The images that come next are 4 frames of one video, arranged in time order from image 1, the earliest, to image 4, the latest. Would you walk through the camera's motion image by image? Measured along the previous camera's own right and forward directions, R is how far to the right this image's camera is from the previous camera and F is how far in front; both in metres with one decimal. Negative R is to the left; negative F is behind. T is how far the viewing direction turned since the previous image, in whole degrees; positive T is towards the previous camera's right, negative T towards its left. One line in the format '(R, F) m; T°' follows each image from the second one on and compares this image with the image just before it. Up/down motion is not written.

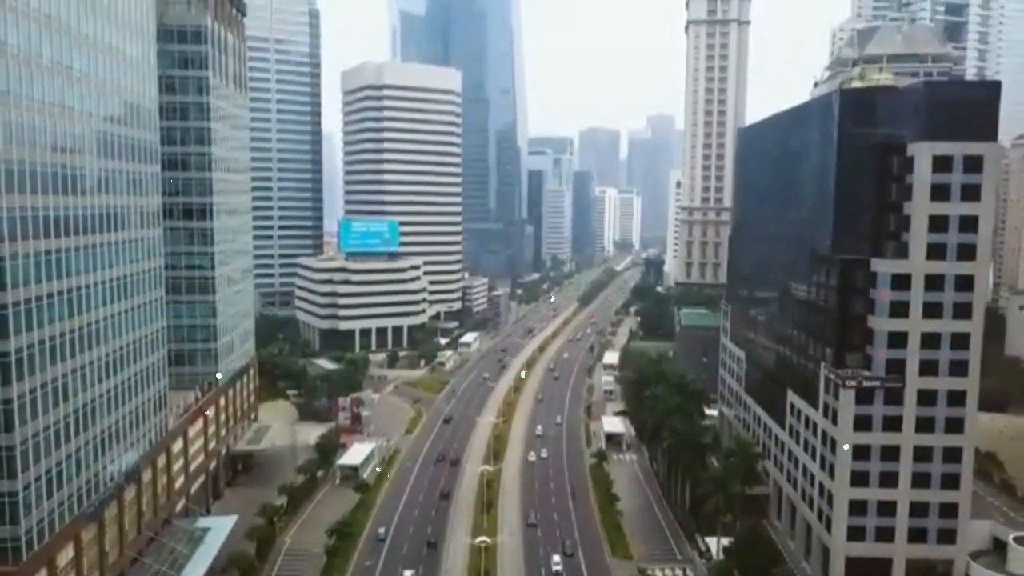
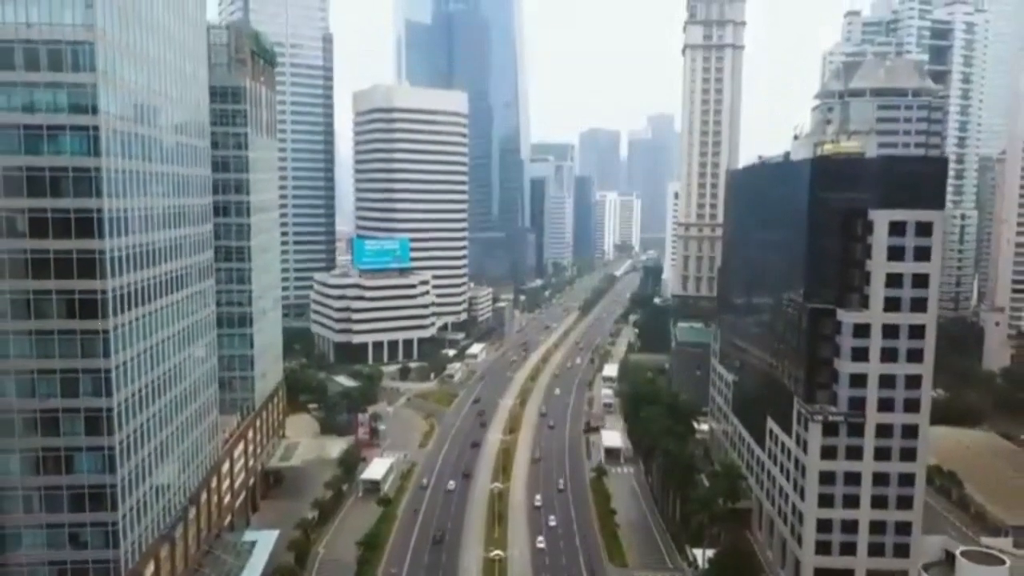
(-0.7, -7.2) m; 0°
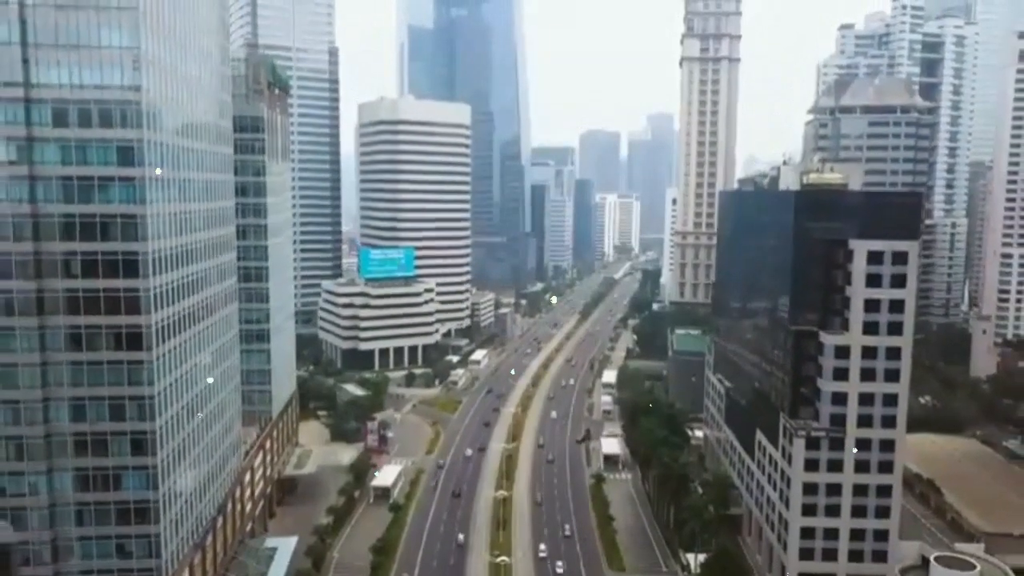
(-0.3, -4.1) m; 0°
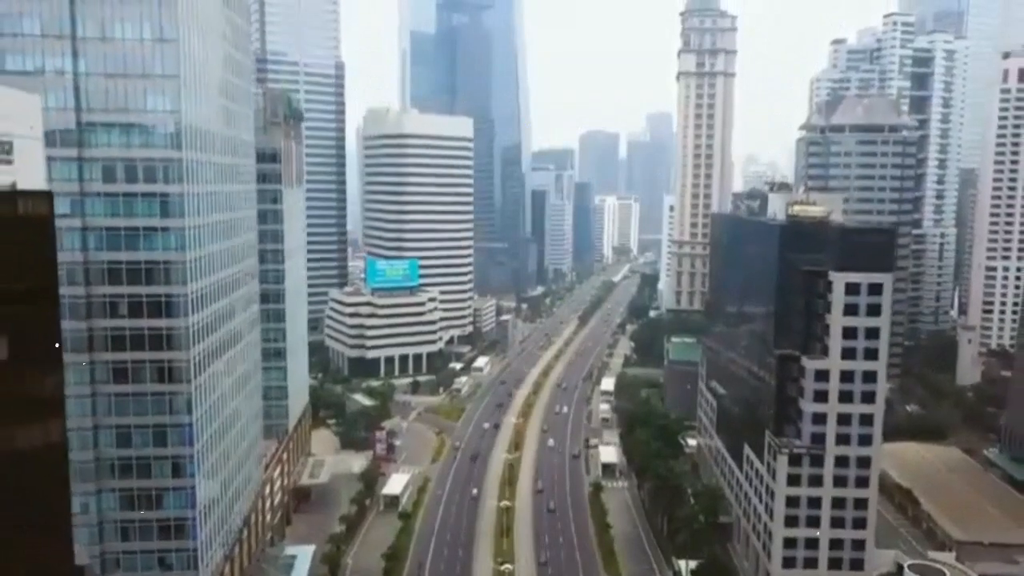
(-0.3, -4.6) m; 0°
